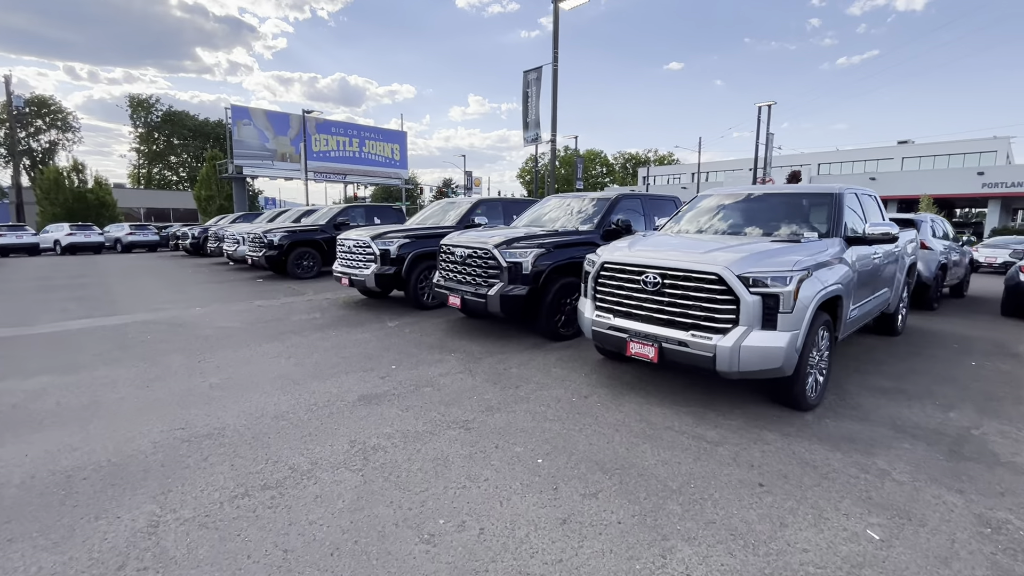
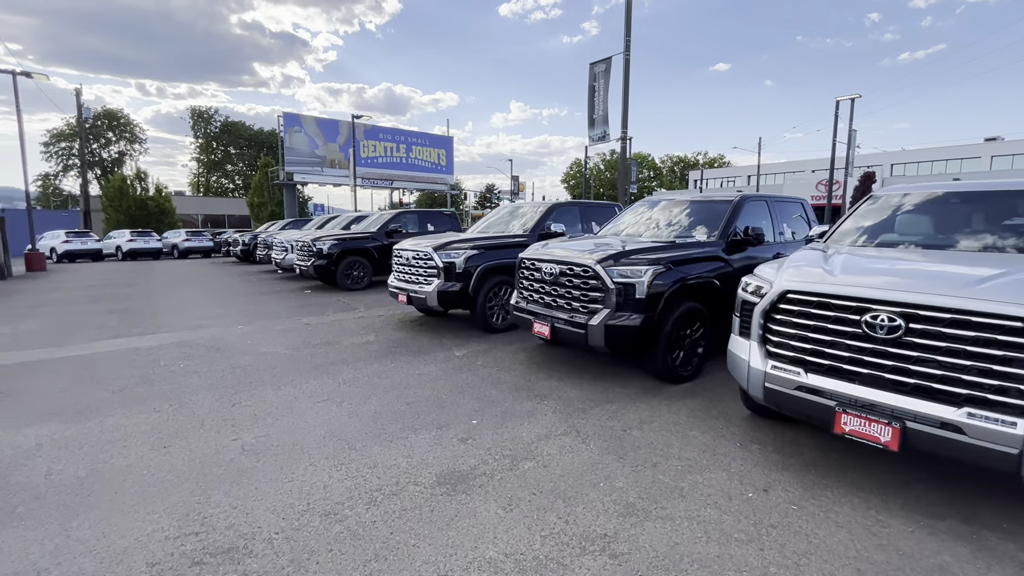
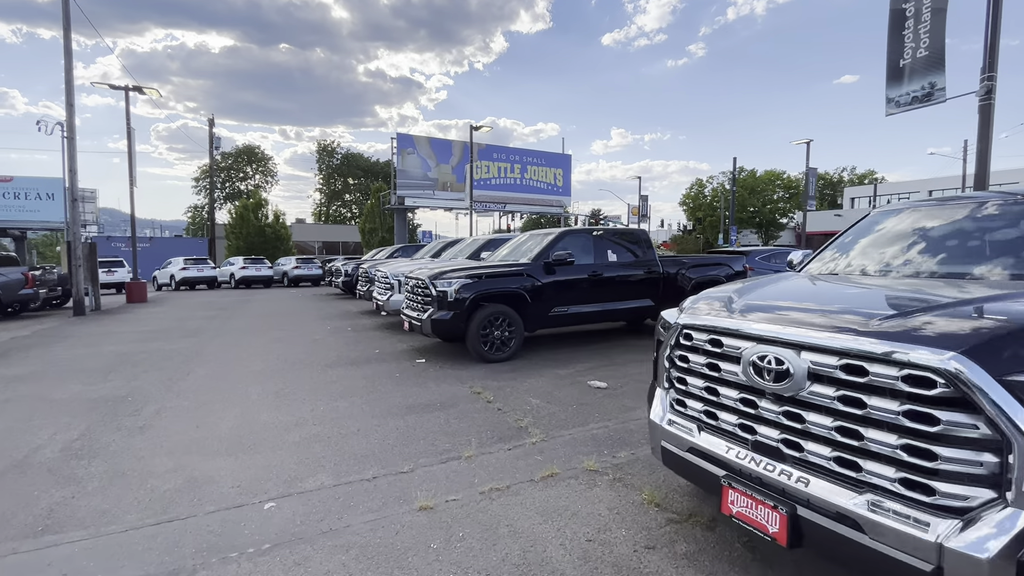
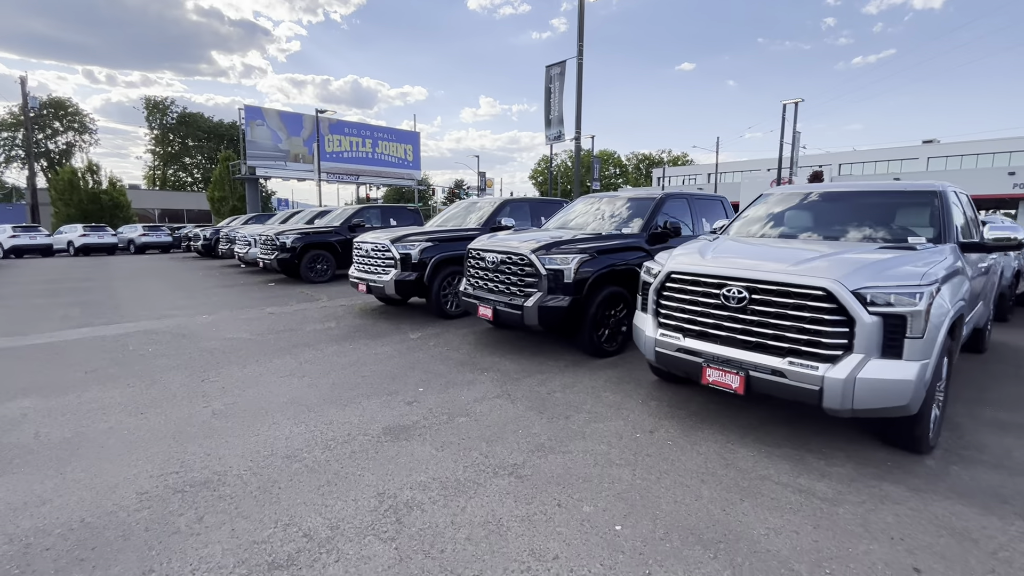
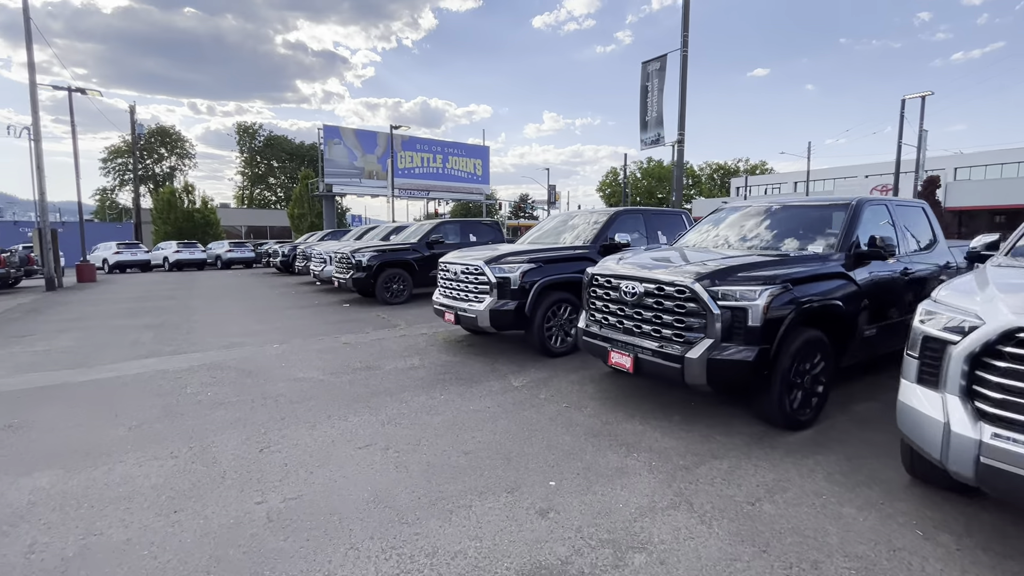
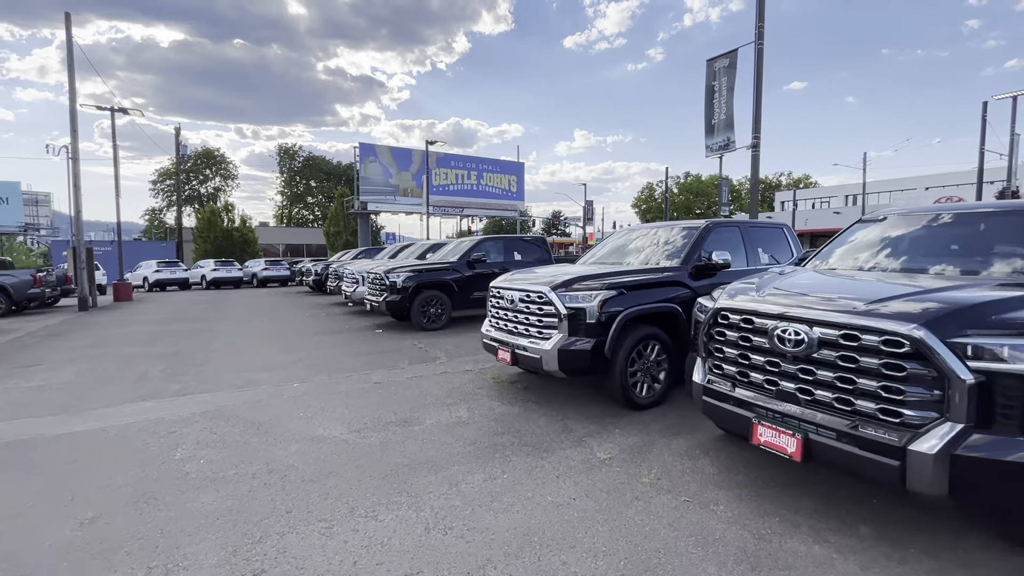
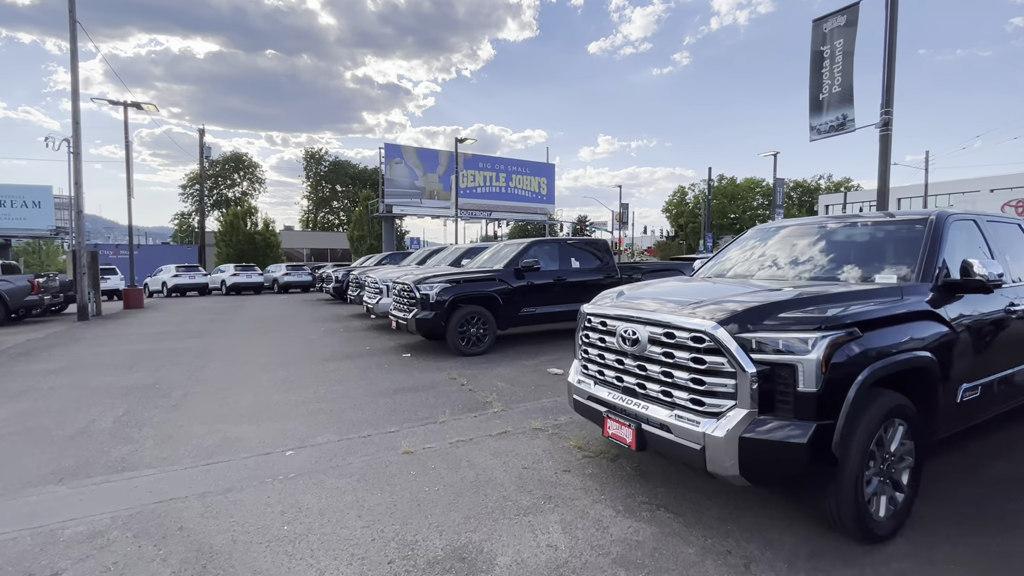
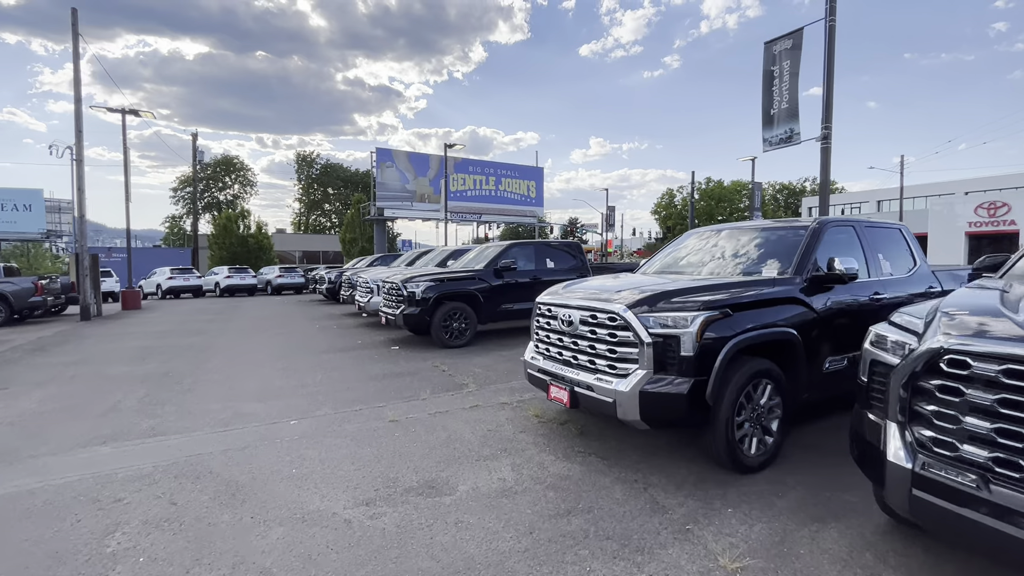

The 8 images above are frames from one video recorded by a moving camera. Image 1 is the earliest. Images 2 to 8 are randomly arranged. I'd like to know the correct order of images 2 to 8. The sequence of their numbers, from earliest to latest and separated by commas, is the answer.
4, 2, 5, 6, 8, 7, 3
